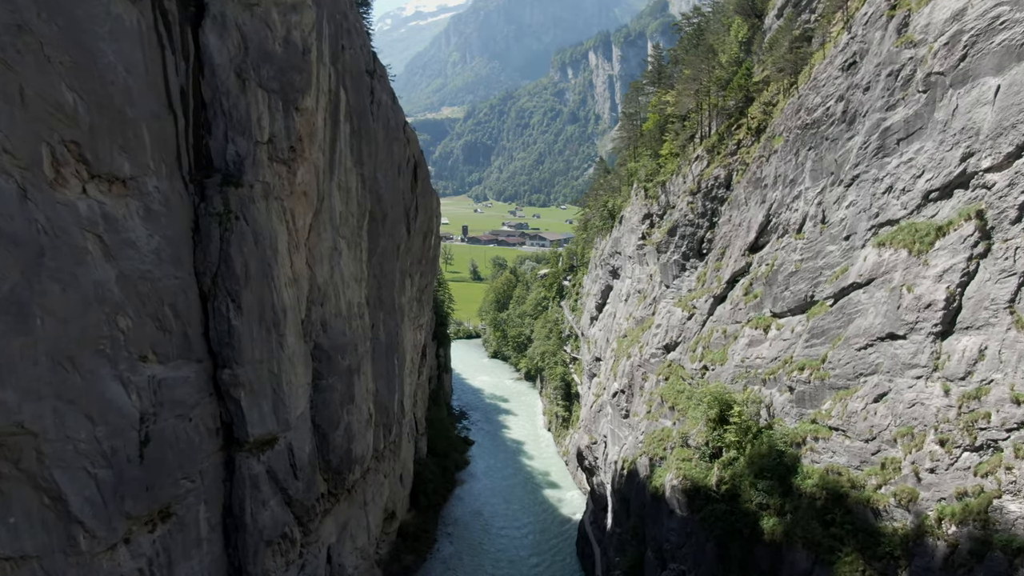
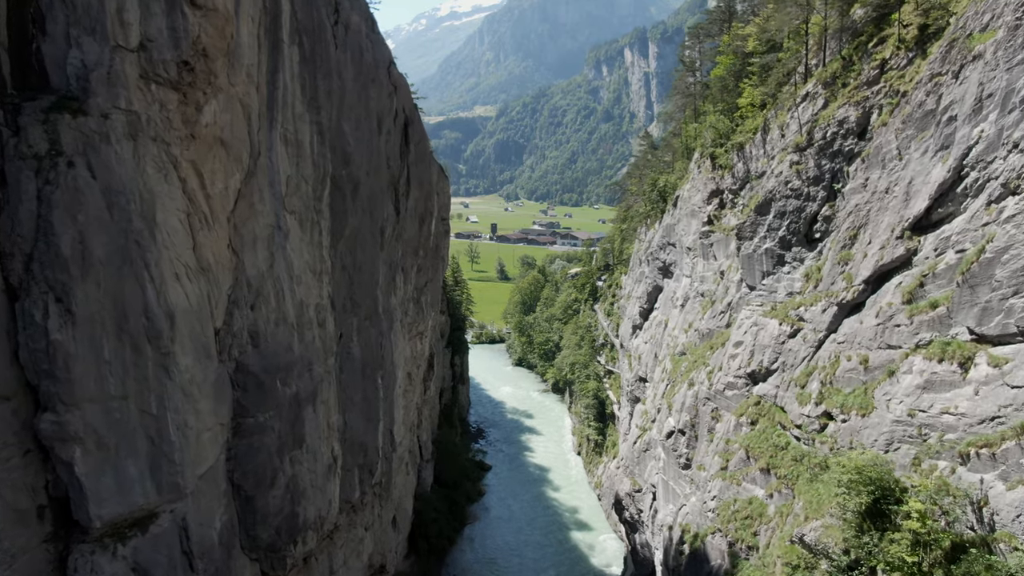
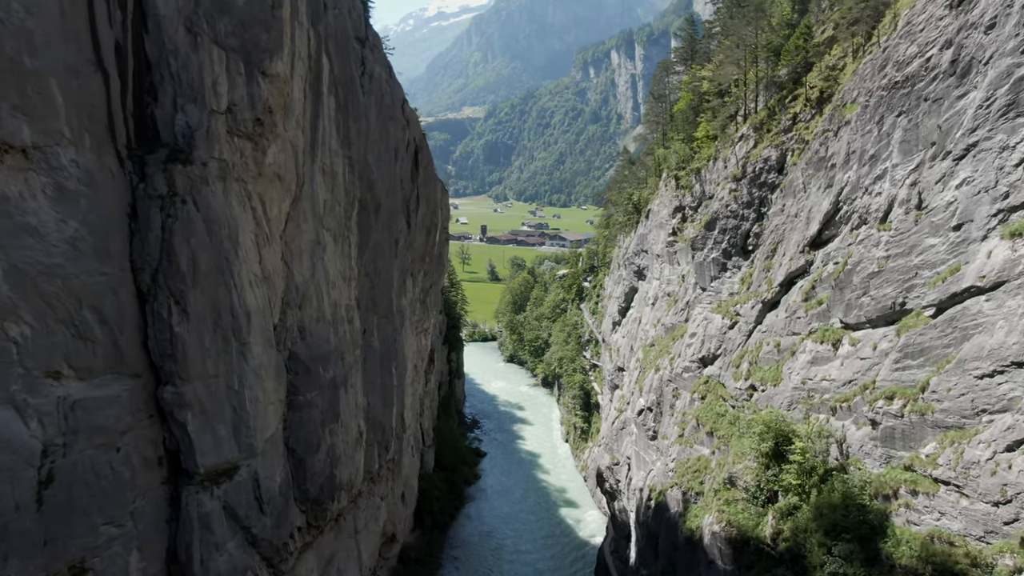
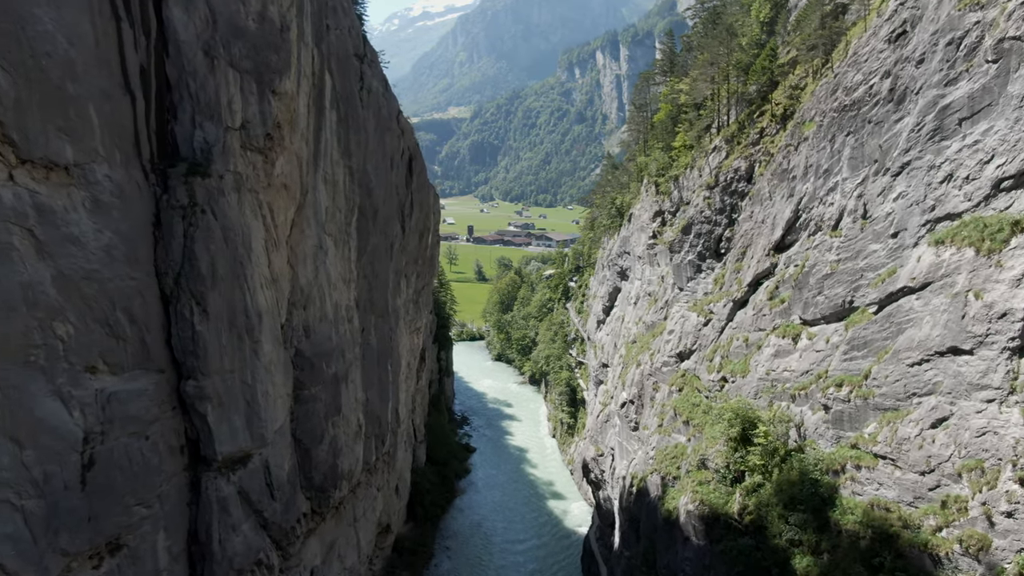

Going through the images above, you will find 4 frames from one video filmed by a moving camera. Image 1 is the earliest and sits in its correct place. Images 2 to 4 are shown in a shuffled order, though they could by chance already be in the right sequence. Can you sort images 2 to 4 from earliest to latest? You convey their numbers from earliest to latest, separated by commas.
4, 3, 2
